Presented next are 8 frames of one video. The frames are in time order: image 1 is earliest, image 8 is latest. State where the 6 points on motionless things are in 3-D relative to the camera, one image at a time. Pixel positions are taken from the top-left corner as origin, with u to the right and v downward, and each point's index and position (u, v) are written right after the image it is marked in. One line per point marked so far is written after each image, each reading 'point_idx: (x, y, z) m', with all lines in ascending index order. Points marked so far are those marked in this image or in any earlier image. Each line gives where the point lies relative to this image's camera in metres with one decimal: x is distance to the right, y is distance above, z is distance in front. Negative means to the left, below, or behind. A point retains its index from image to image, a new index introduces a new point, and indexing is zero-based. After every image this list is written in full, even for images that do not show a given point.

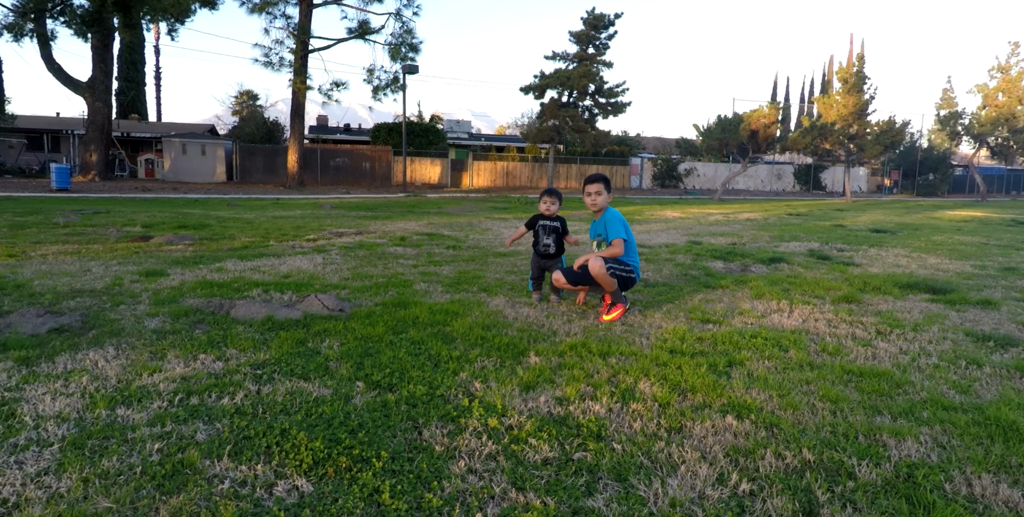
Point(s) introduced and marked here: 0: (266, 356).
0: (-1.2, -0.5, +2.9) m
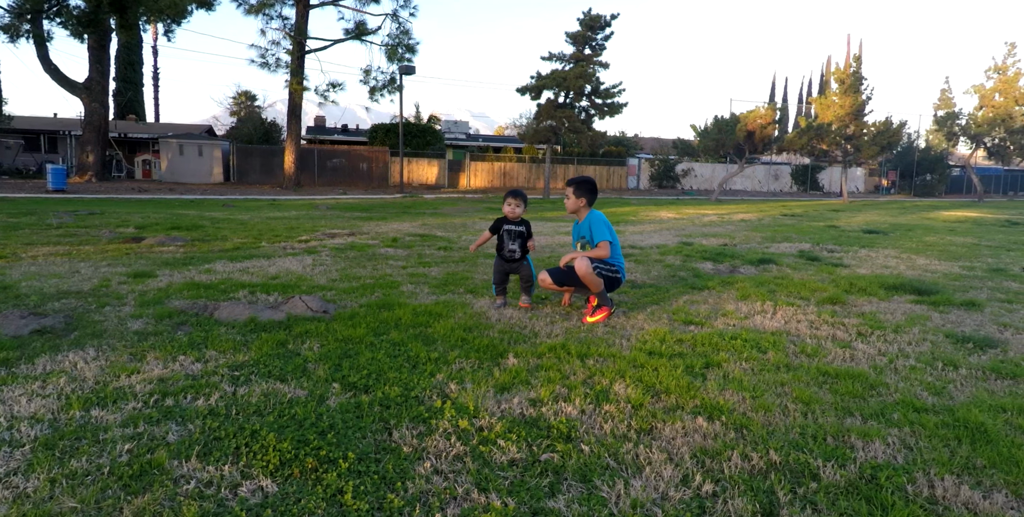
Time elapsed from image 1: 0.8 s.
0: (-1.4, -0.5, +2.9) m
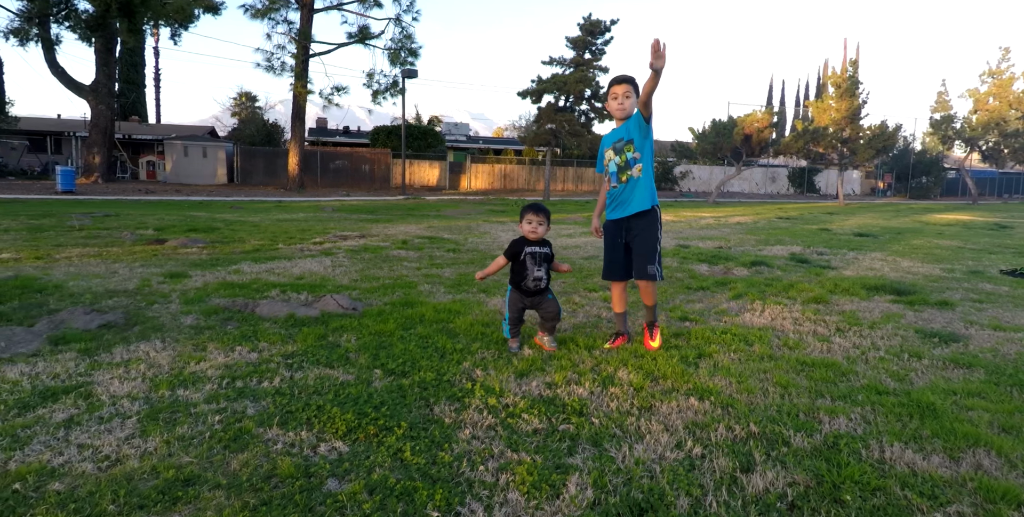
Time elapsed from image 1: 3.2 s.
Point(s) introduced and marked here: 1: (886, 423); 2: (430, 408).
0: (-1.3, -0.5, +3.3) m
1: (+1.7, -0.7, +2.6) m
2: (-0.4, -0.7, +2.5) m
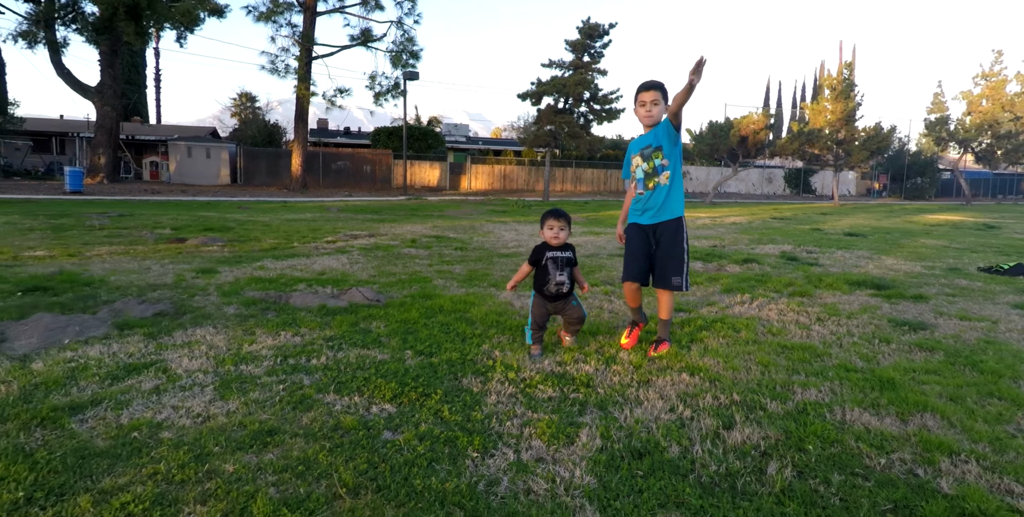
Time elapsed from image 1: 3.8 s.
0: (-1.2, -0.5, +3.7) m
1: (+1.8, -0.7, +3.0) m
2: (-0.3, -0.6, +2.9) m
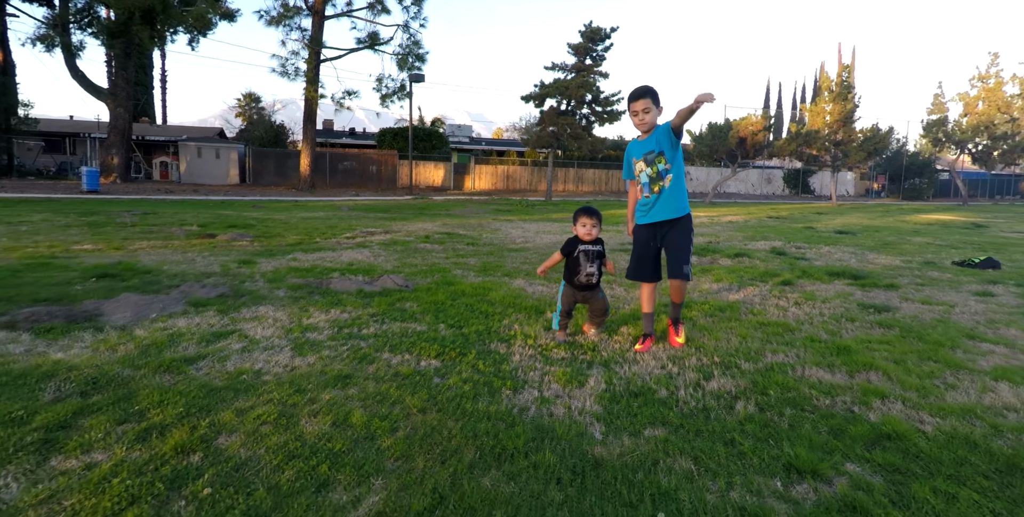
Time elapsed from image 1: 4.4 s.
0: (-1.1, -0.4, +4.3) m
1: (+1.9, -0.6, +3.6) m
2: (-0.2, -0.5, +3.5) m
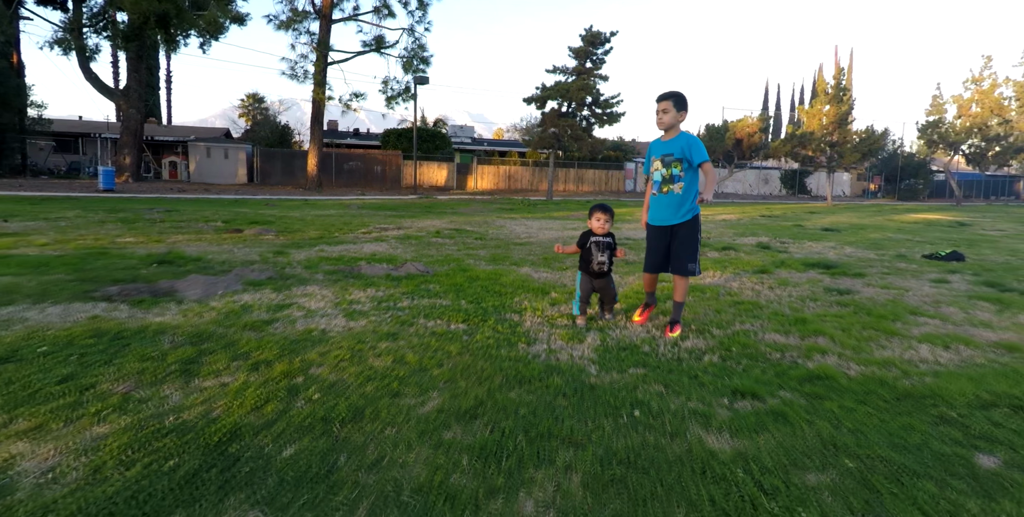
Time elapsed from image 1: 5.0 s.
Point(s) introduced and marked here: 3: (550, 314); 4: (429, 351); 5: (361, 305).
0: (-1.0, -0.3, +5.1) m
1: (+2.0, -0.5, +4.3) m
2: (-0.1, -0.4, +4.3) m
3: (+0.3, -0.4, +4.4) m
4: (-0.5, -0.5, +3.2) m
5: (-1.2, -0.4, +4.4) m
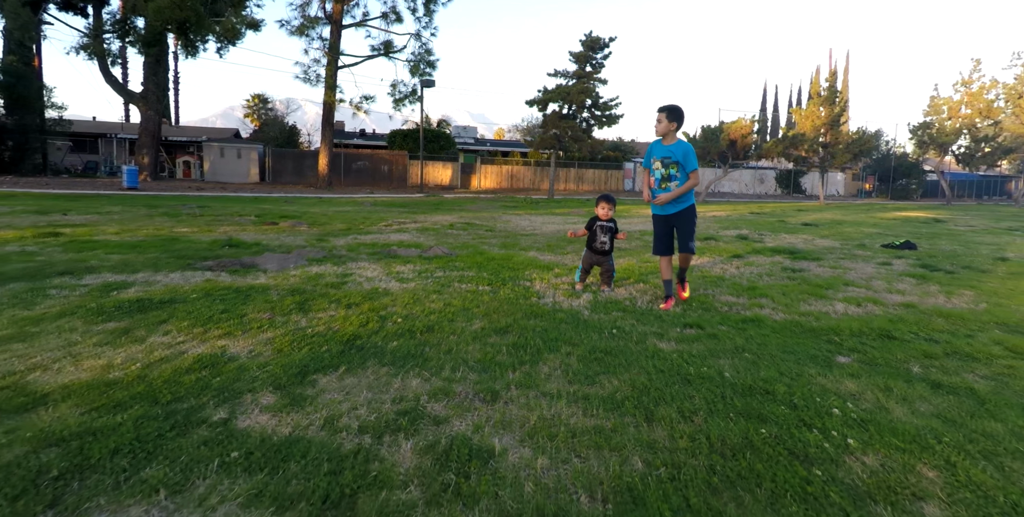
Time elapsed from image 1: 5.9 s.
0: (-0.8, -0.1, +6.3) m
1: (+2.1, -0.3, +5.5) m
2: (0.0, -0.2, +5.5) m
3: (+0.4, -0.2, +5.6) m
4: (-0.3, -0.3, +4.4) m
5: (-1.1, -0.2, +5.6) m
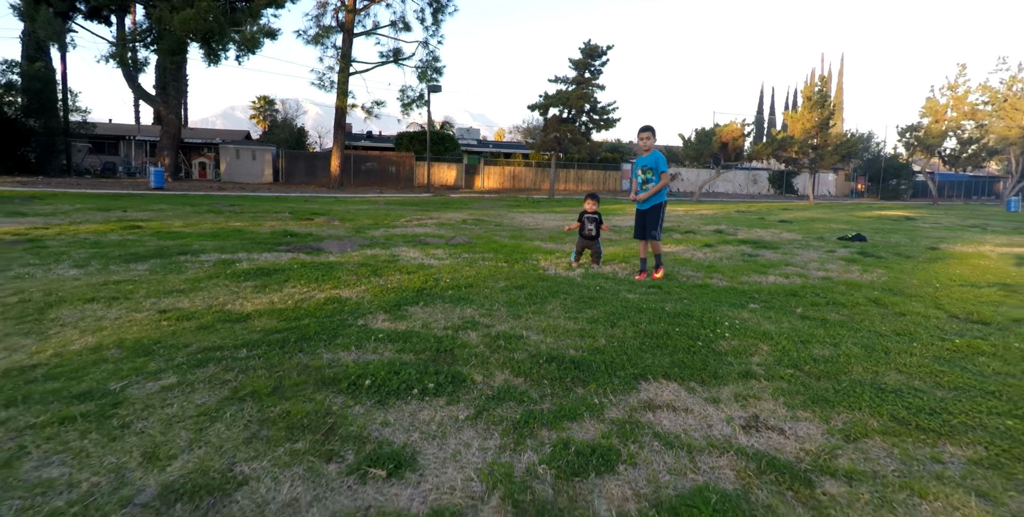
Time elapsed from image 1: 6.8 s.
0: (-0.7, +0.1, +7.8) m
1: (+2.2, -0.1, +7.1) m
2: (+0.2, 0.0, +7.0) m
3: (+0.6, 0.0, +7.2) m
4: (-0.2, -0.1, +6.0) m
5: (-0.9, 0.0, +7.2) m
